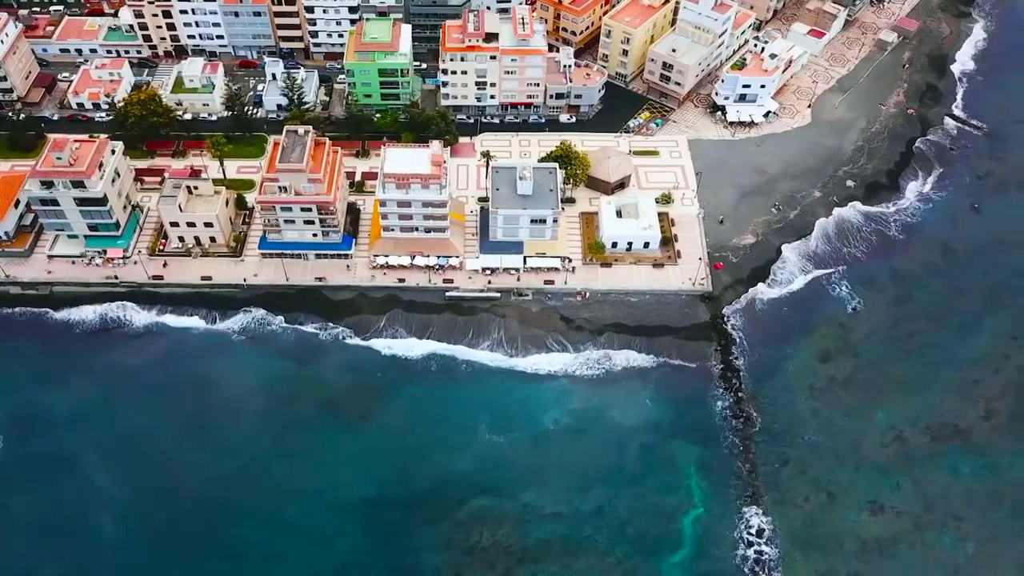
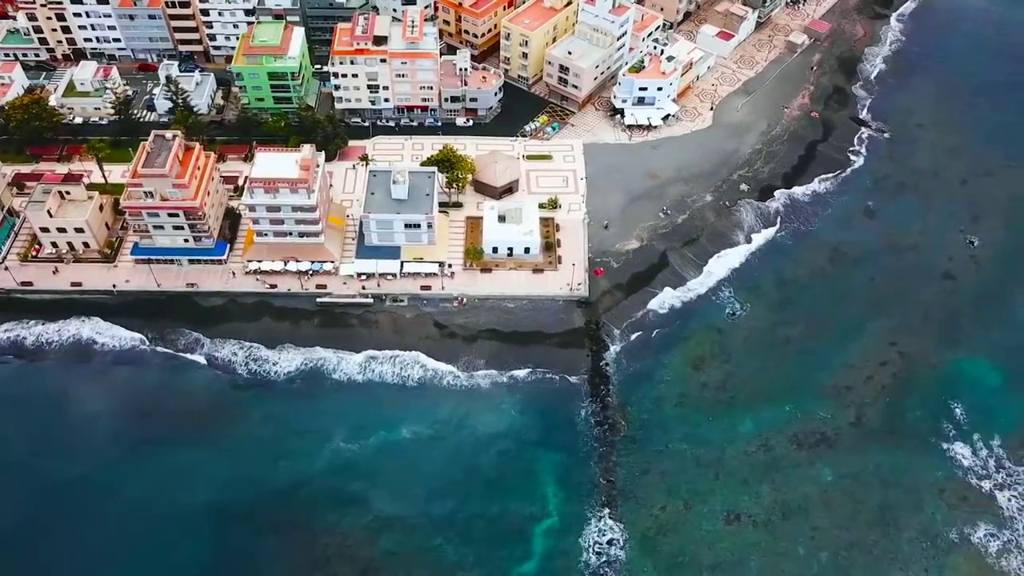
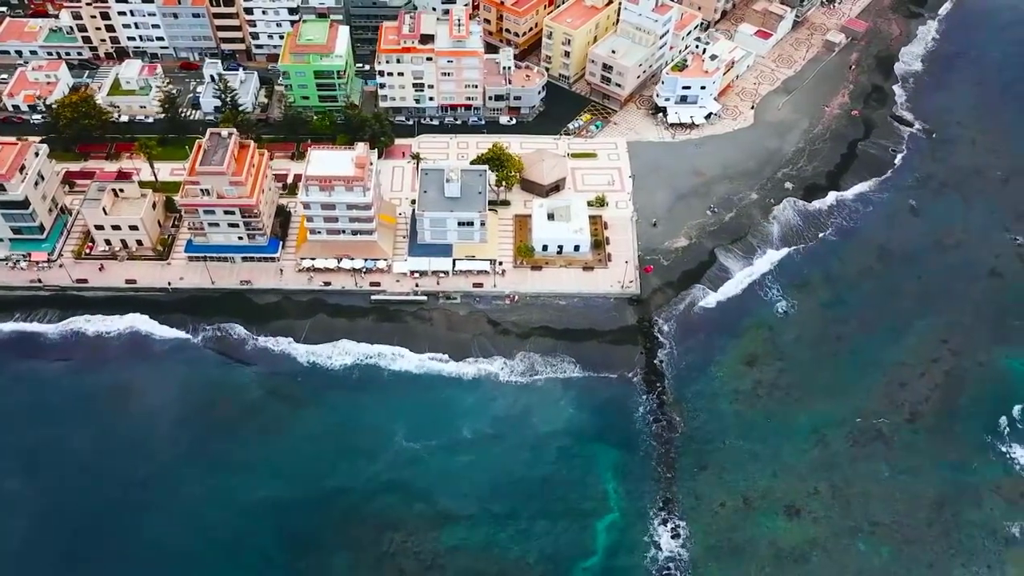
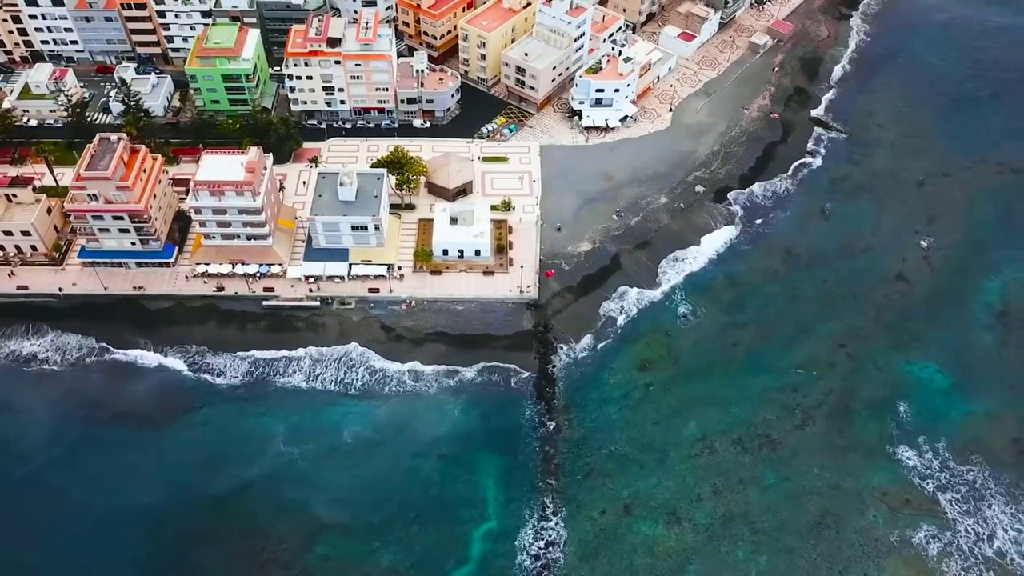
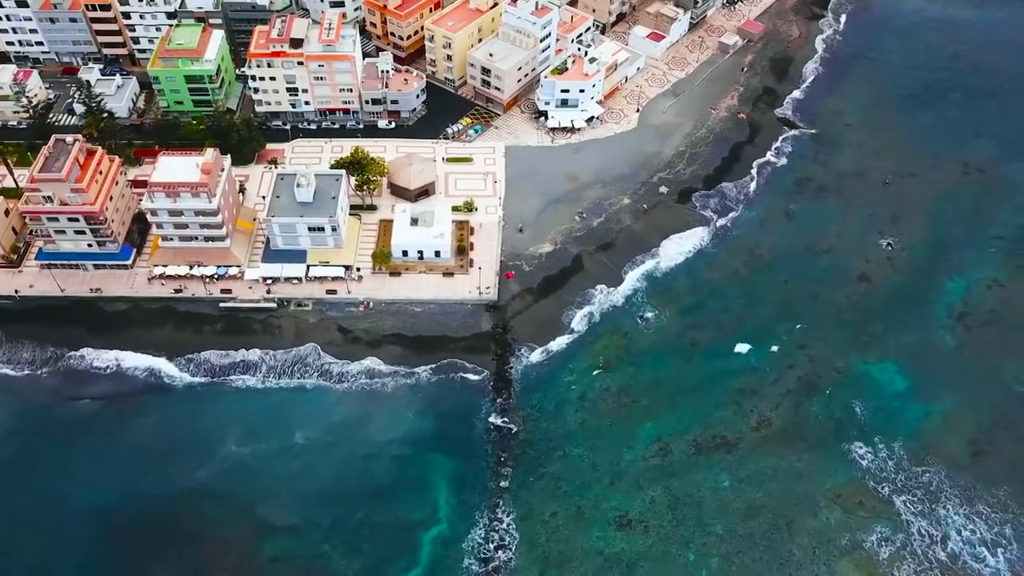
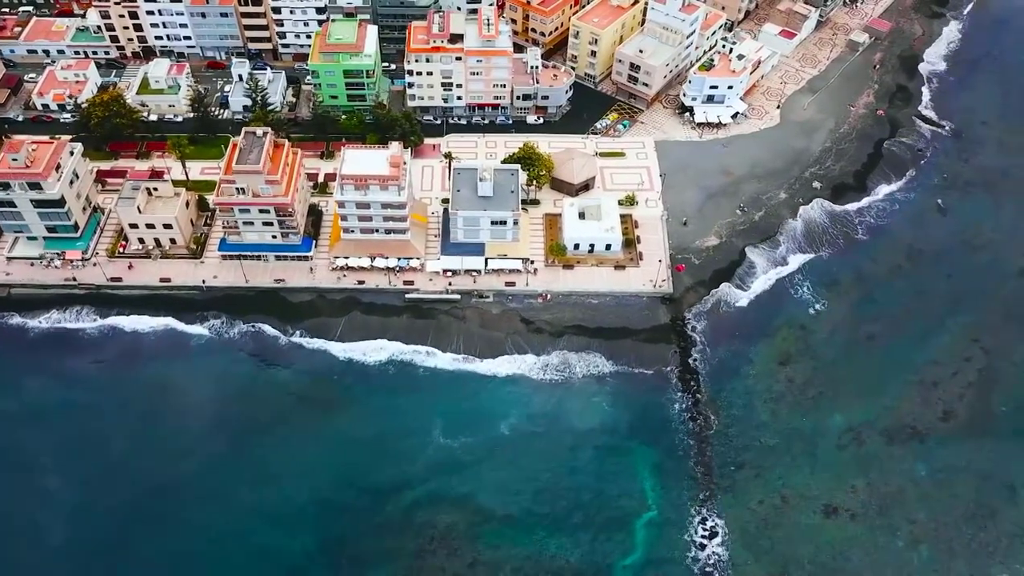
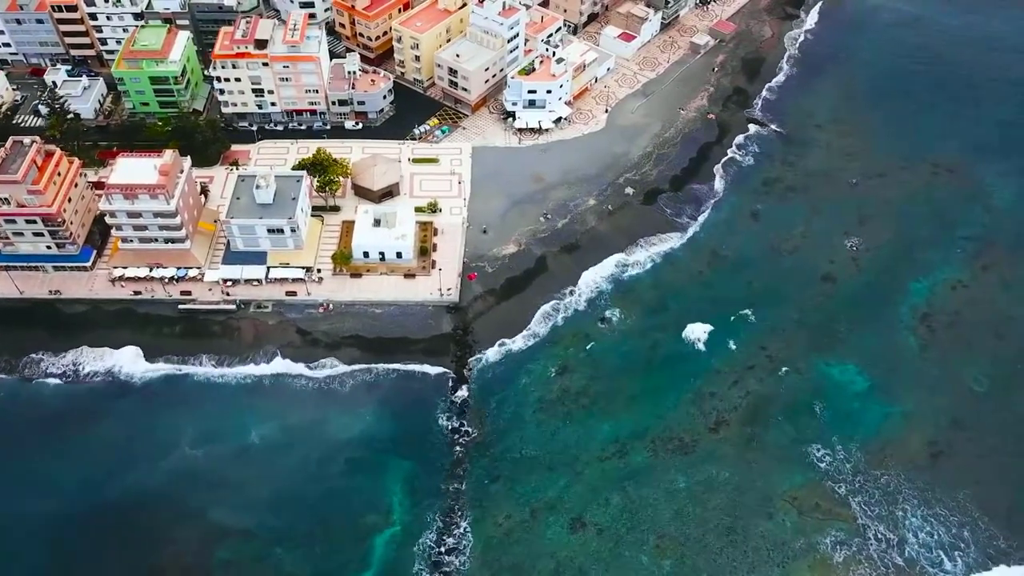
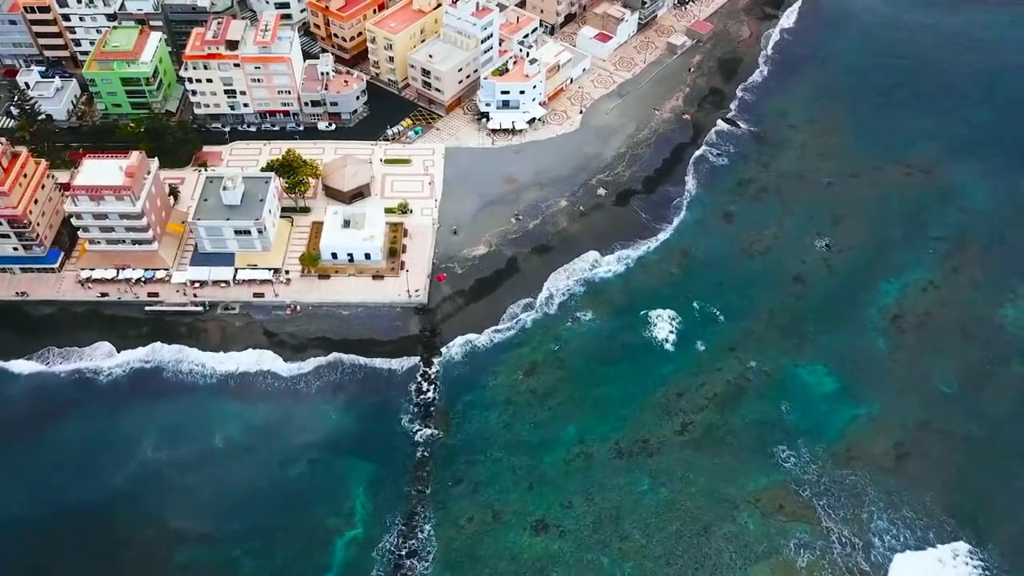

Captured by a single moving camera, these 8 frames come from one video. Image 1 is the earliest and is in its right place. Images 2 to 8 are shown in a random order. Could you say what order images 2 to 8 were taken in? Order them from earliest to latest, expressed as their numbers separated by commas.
6, 3, 2, 4, 5, 7, 8
